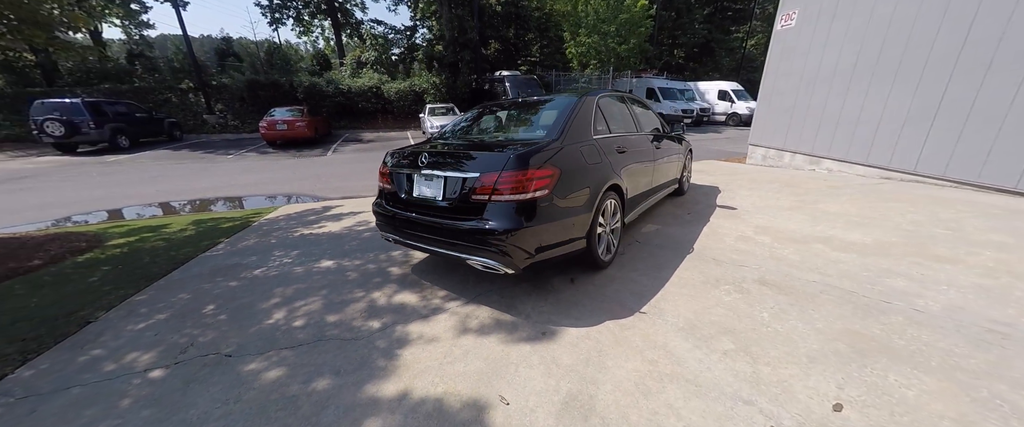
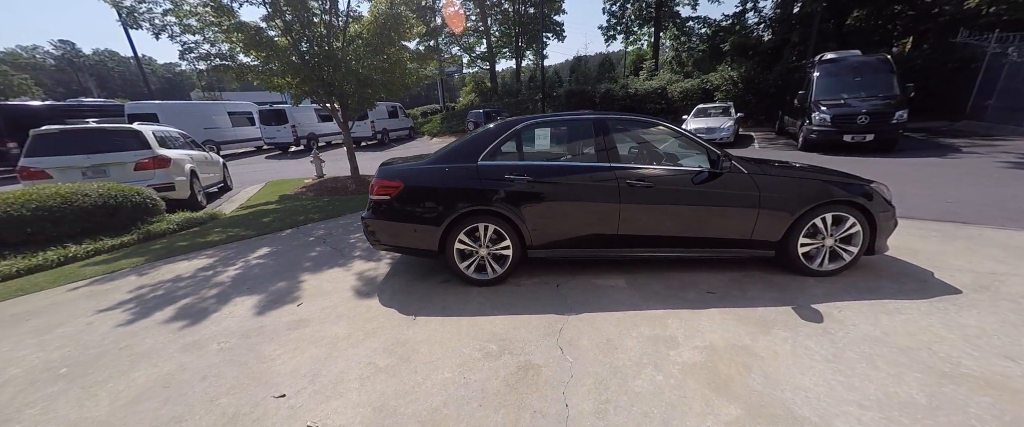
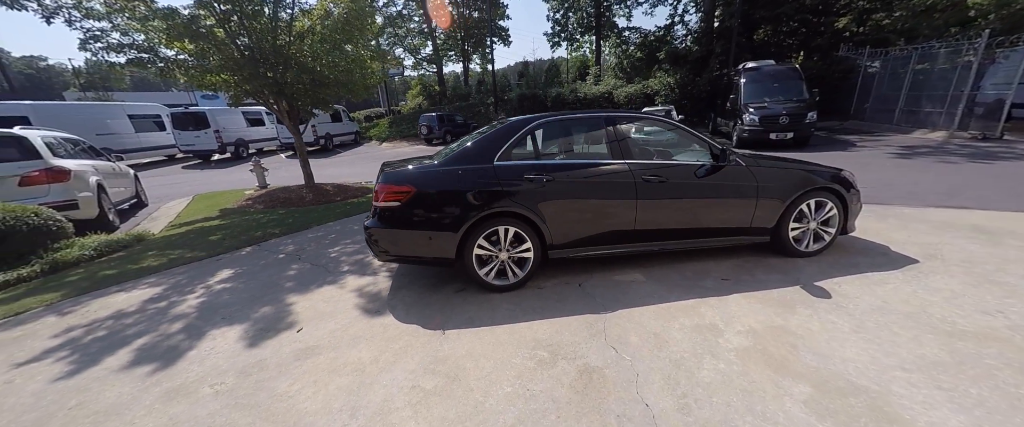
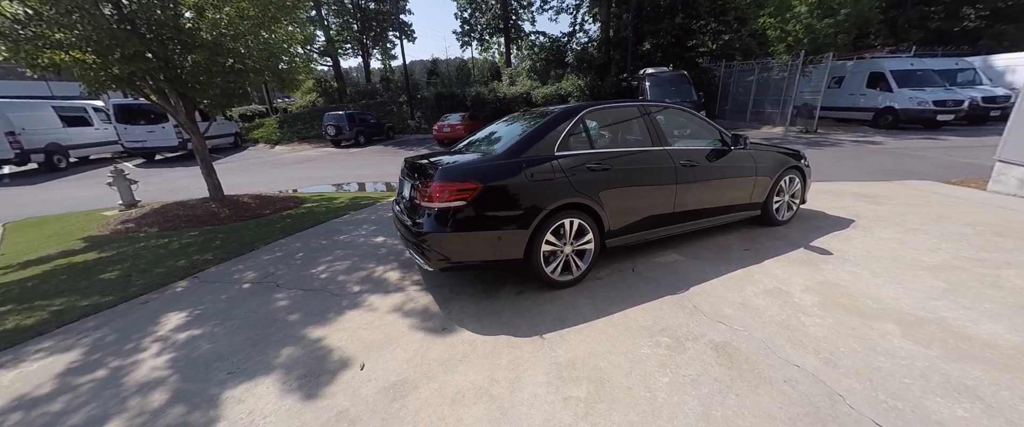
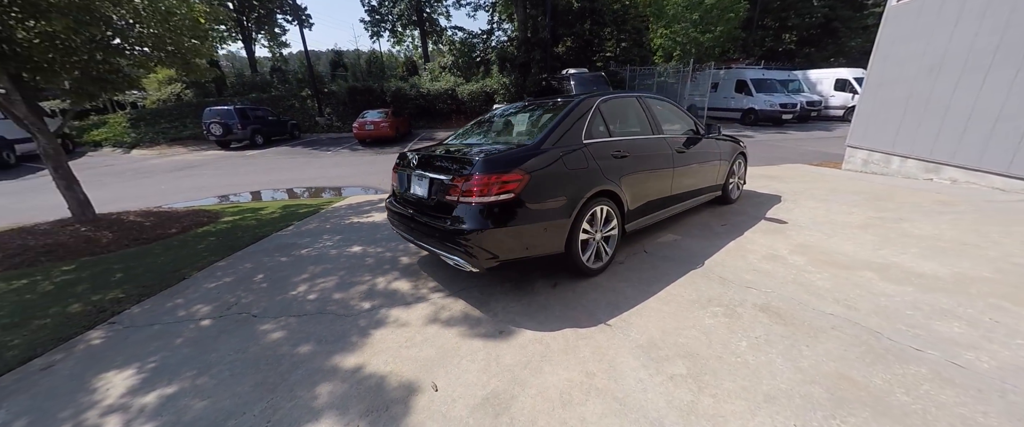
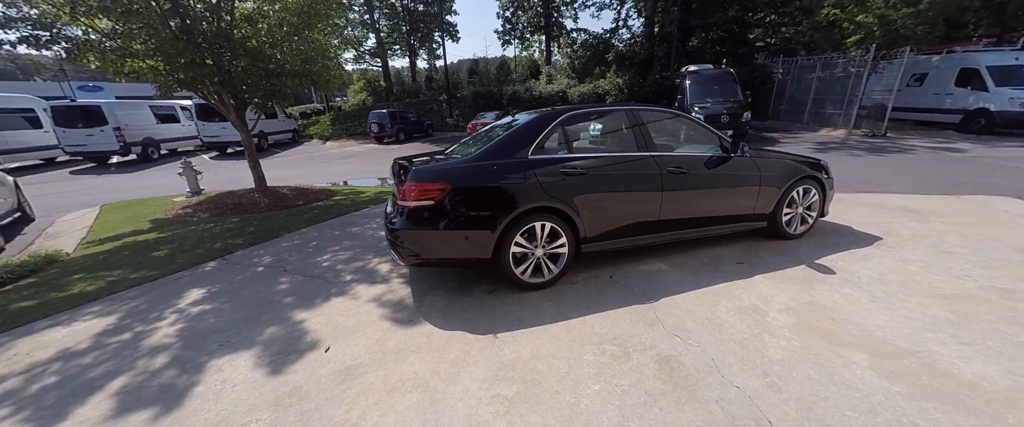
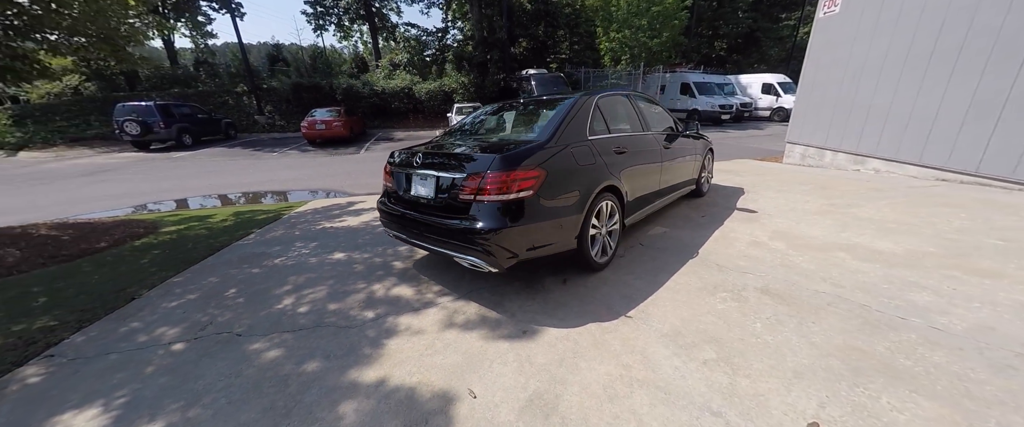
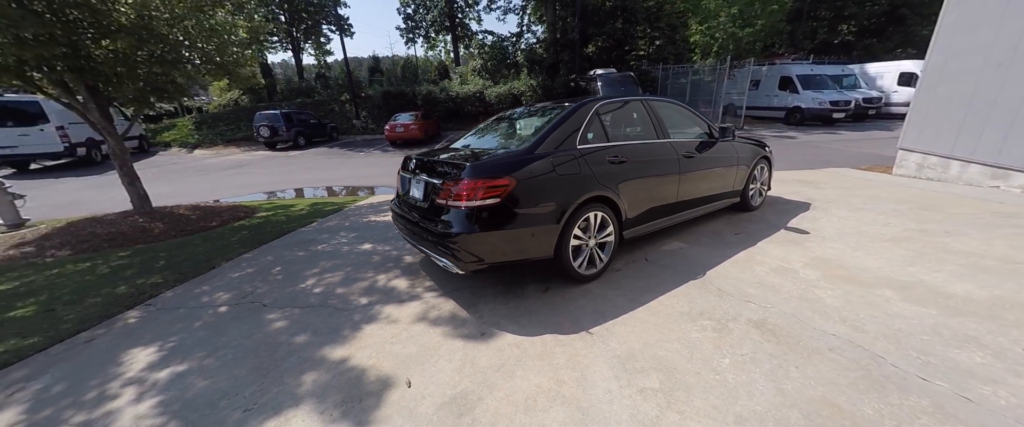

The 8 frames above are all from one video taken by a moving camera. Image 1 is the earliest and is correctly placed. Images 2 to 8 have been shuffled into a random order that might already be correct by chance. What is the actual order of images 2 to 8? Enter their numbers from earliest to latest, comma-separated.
7, 5, 8, 4, 6, 3, 2
